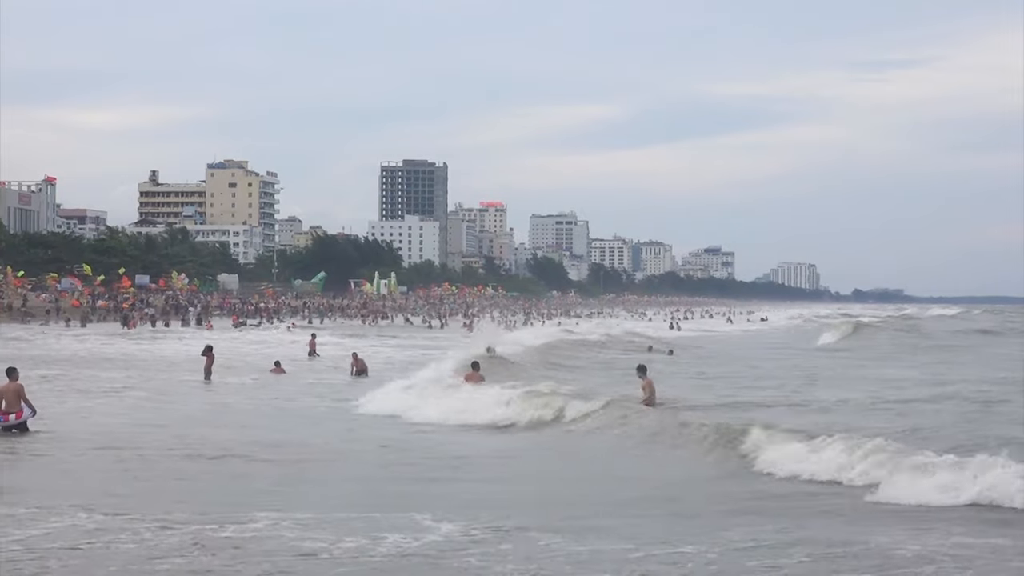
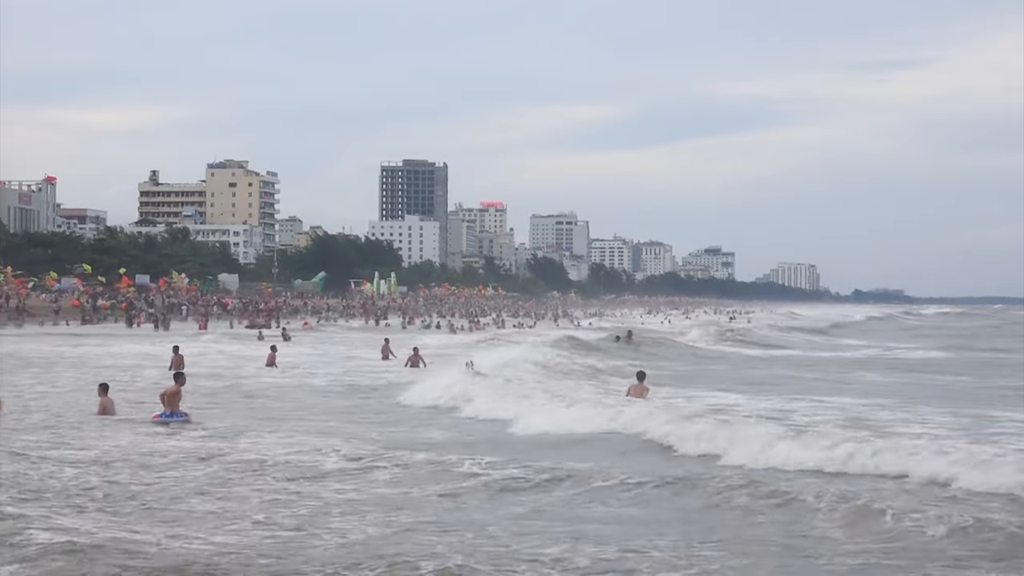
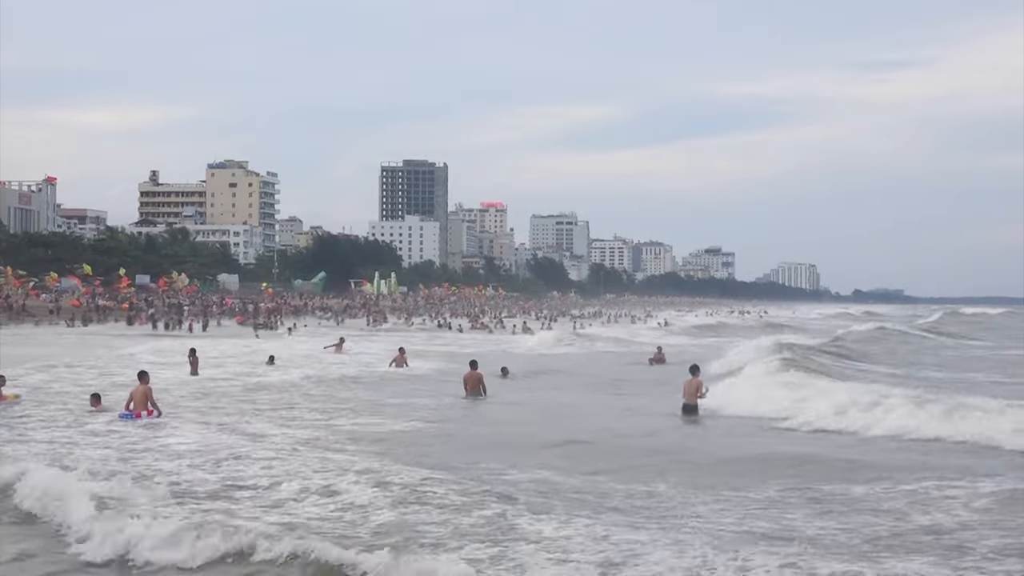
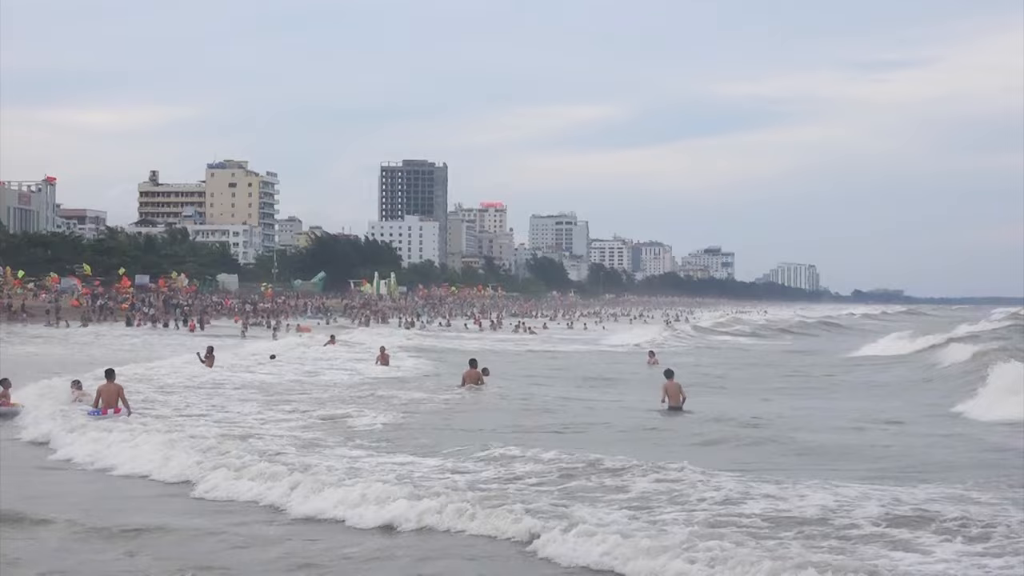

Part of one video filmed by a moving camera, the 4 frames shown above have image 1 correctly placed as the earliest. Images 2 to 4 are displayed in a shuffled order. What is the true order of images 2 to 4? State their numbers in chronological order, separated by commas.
4, 3, 2
